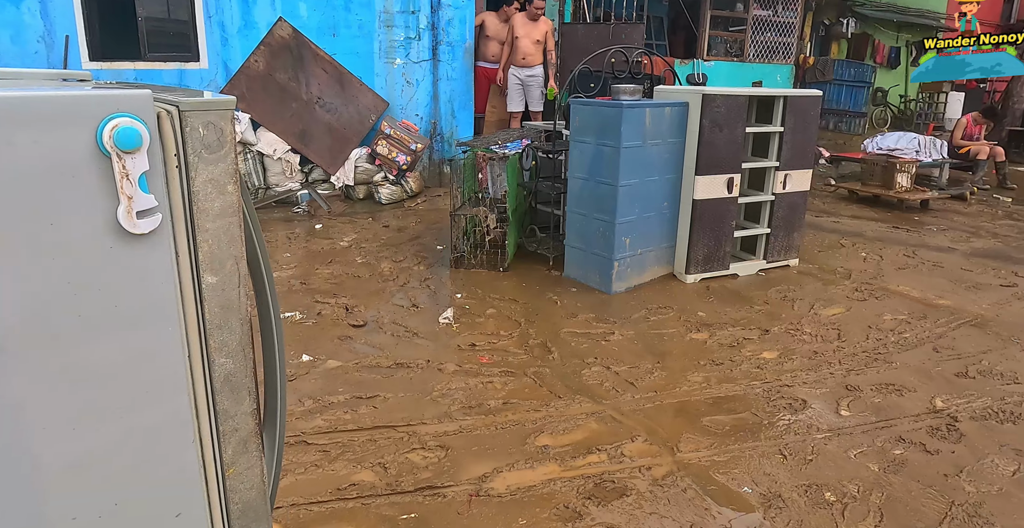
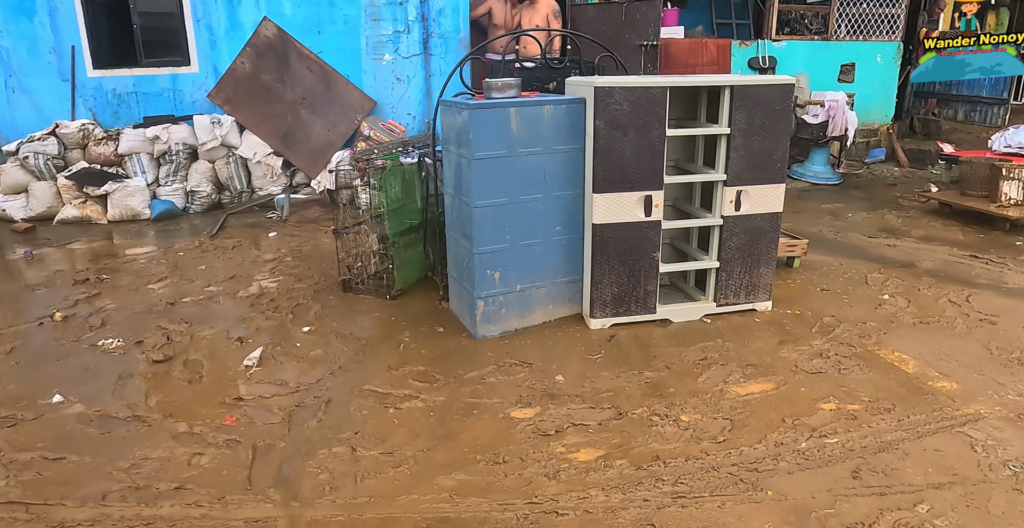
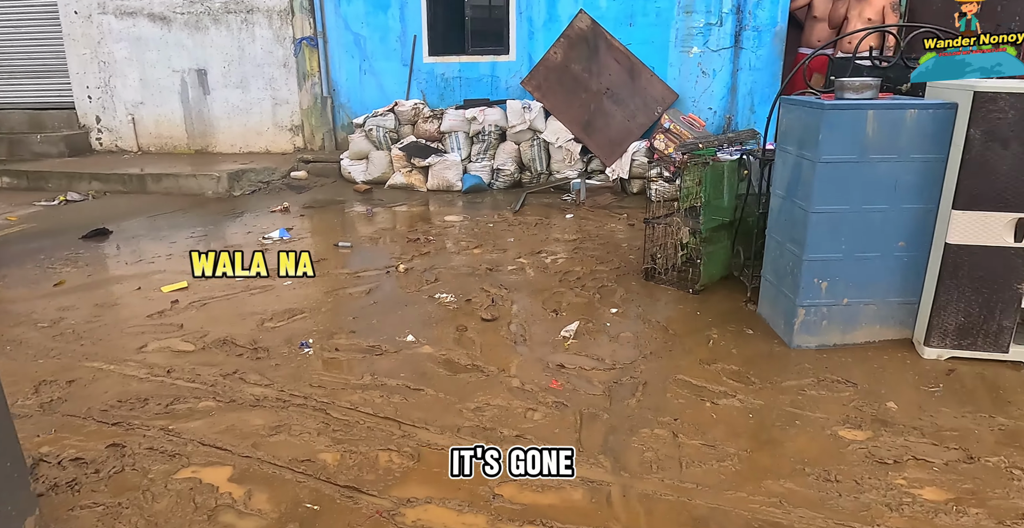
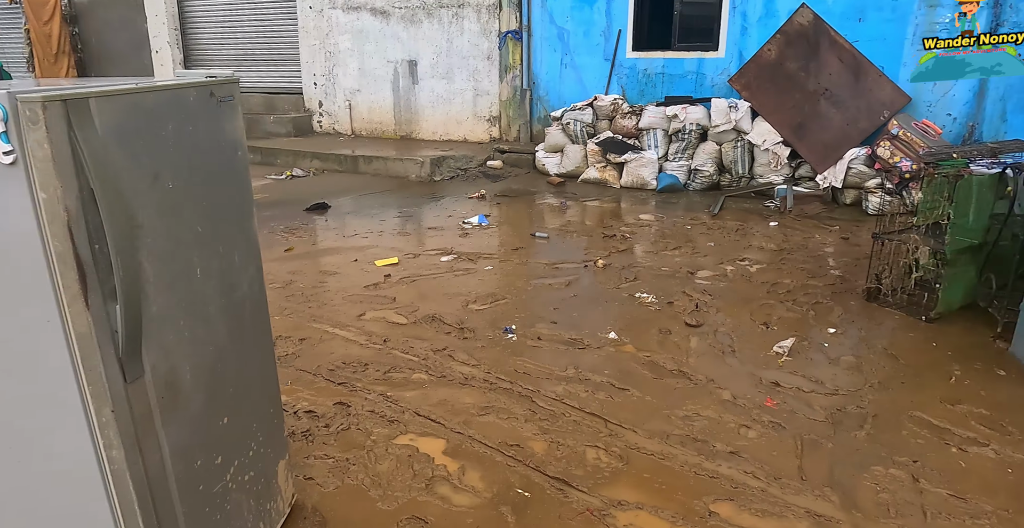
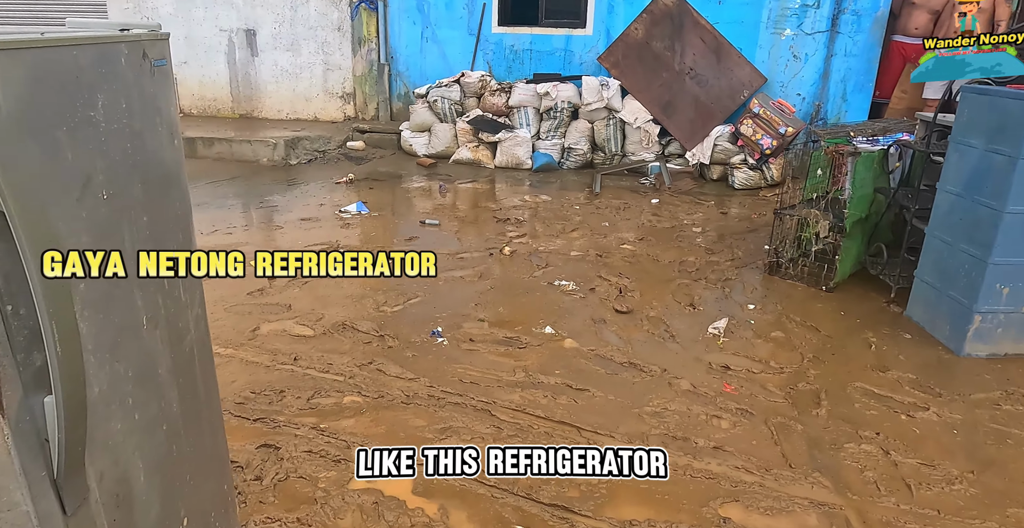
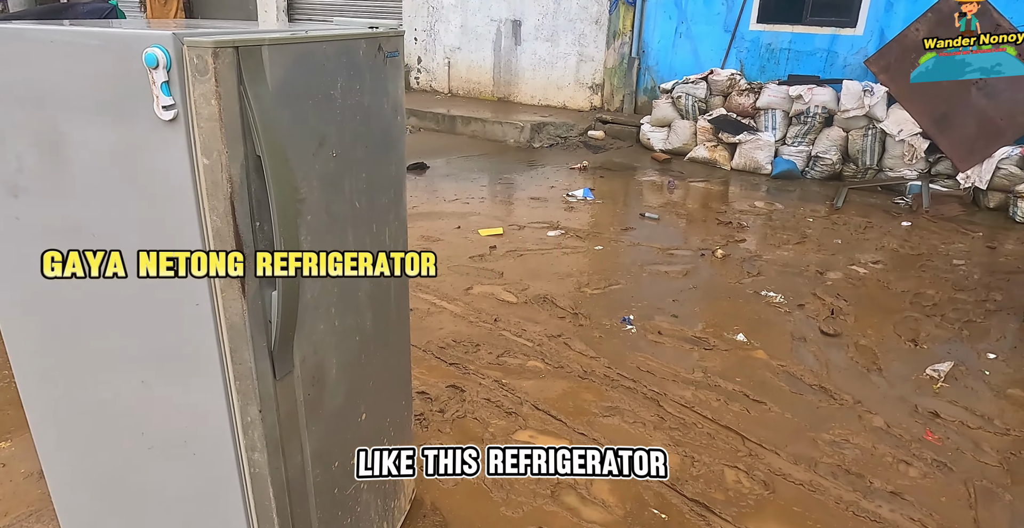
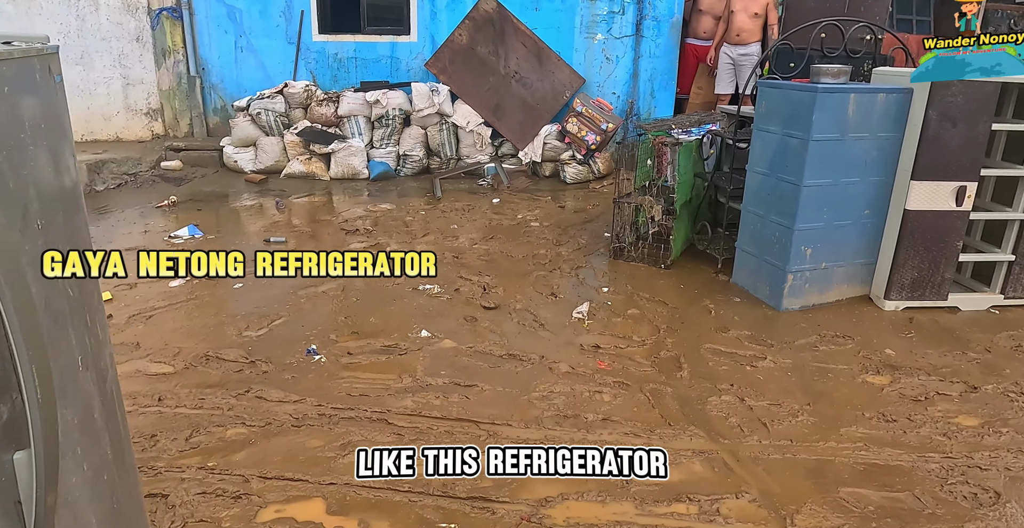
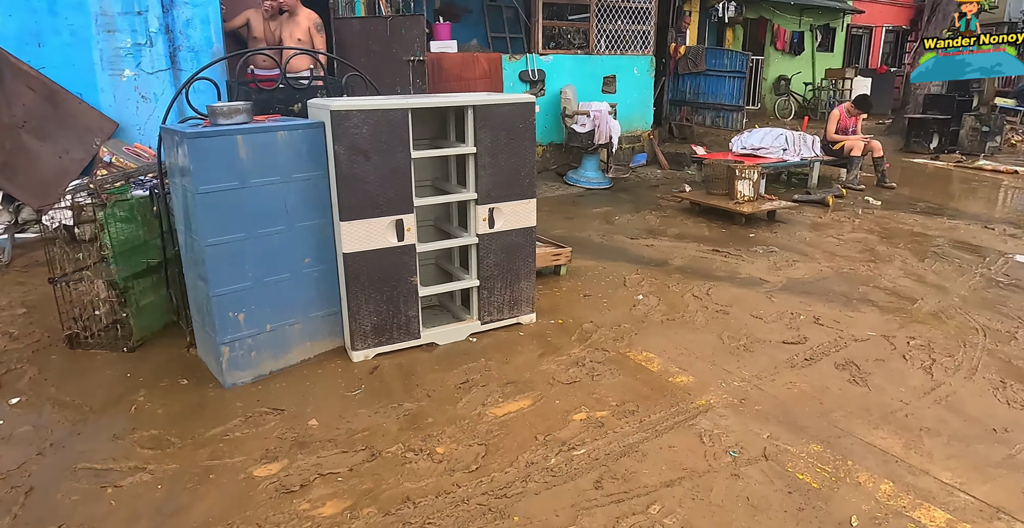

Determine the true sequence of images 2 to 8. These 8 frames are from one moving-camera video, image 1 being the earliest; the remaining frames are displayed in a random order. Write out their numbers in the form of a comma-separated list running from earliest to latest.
7, 5, 6, 4, 3, 2, 8
